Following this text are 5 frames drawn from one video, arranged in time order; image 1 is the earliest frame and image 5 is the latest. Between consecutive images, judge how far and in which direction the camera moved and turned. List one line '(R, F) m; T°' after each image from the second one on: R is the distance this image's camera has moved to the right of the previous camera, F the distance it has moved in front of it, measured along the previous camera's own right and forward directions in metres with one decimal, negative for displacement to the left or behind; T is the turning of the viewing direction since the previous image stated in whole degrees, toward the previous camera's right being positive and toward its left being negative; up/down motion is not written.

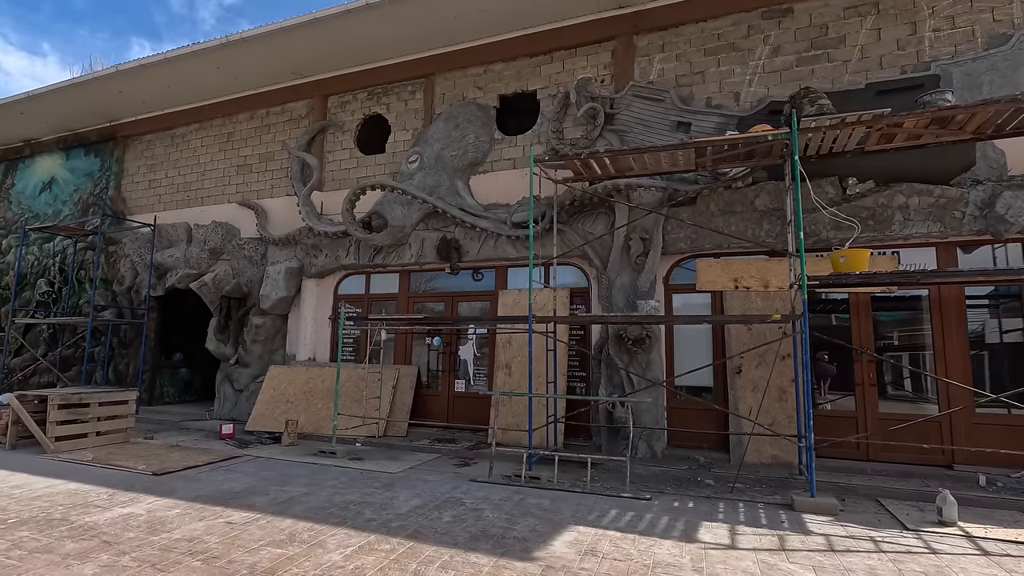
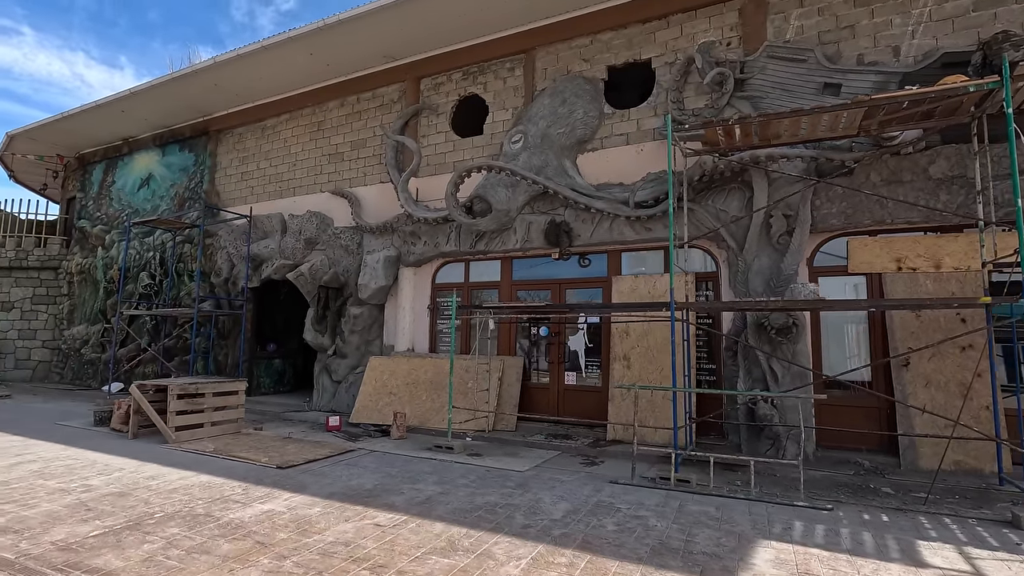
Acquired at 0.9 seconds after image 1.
(-0.9, +0.5) m; -5°
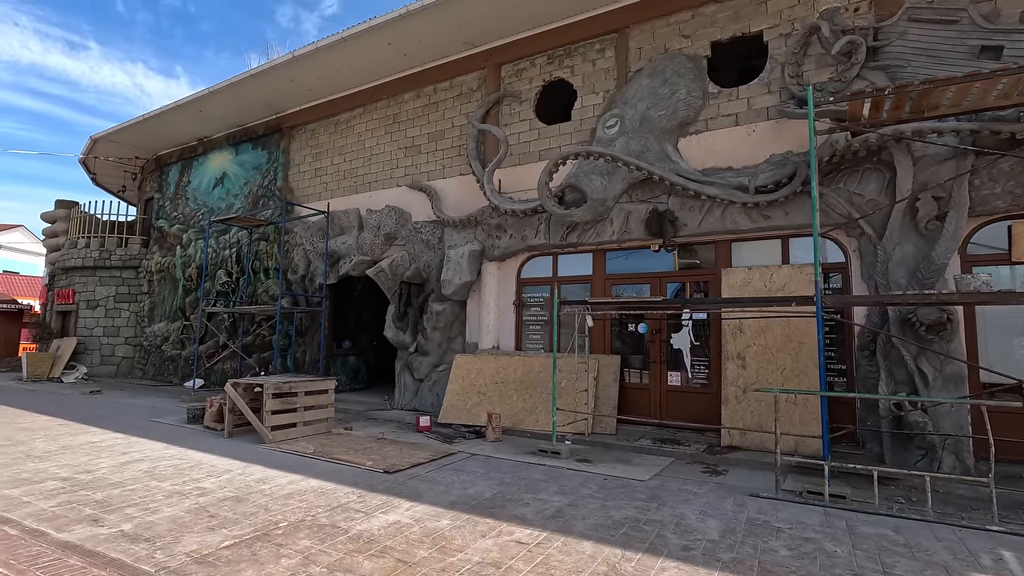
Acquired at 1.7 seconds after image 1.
(-0.8, +0.4) m; -4°
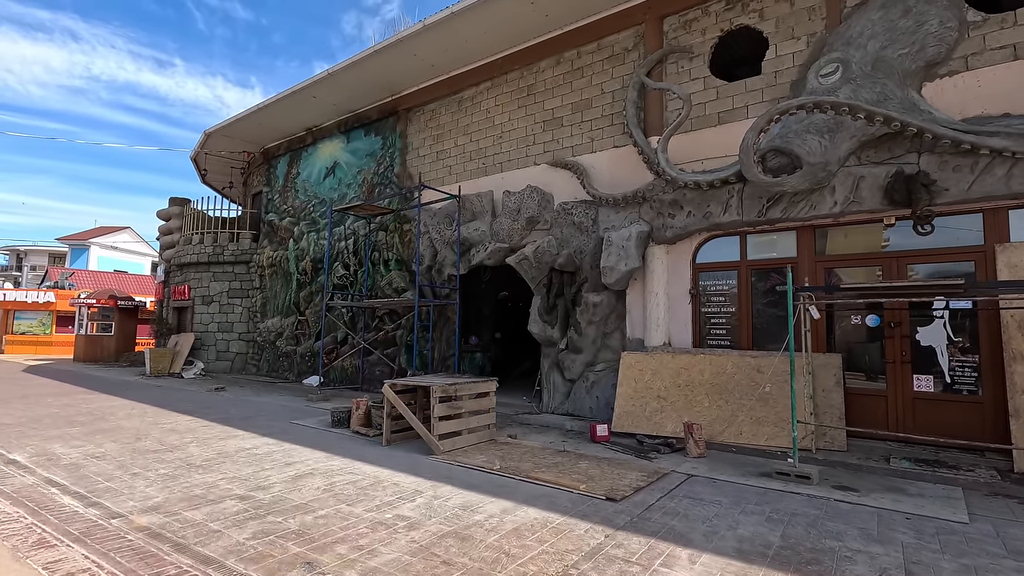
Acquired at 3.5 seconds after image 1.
(-1.5, +1.0) m; -6°
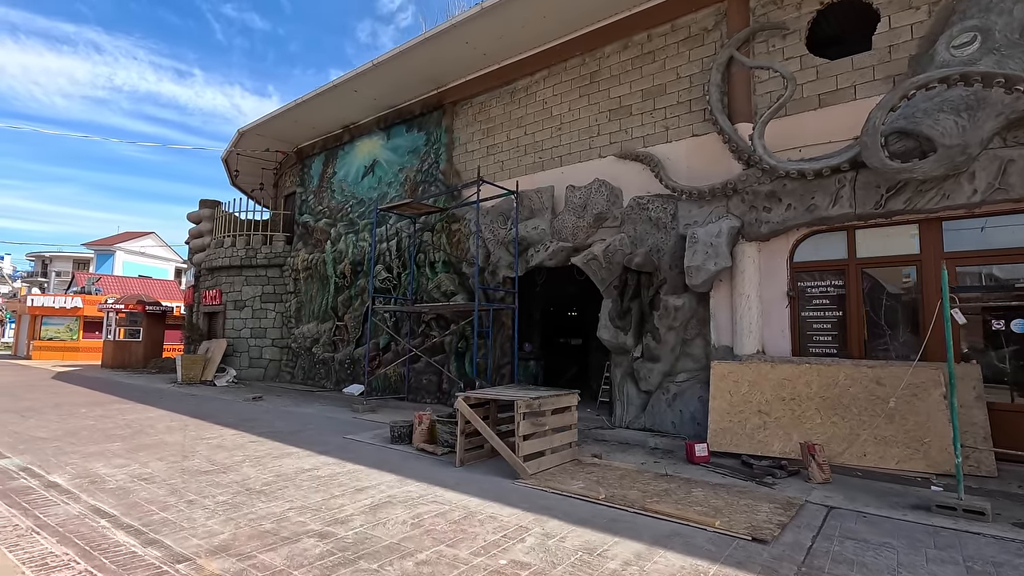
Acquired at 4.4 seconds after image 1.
(-0.8, +0.6) m; -1°
